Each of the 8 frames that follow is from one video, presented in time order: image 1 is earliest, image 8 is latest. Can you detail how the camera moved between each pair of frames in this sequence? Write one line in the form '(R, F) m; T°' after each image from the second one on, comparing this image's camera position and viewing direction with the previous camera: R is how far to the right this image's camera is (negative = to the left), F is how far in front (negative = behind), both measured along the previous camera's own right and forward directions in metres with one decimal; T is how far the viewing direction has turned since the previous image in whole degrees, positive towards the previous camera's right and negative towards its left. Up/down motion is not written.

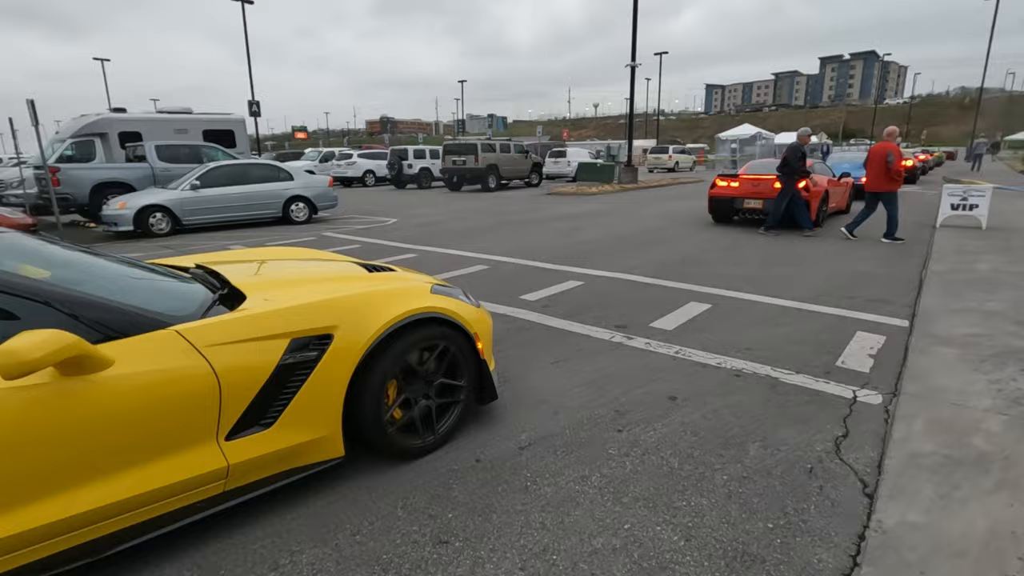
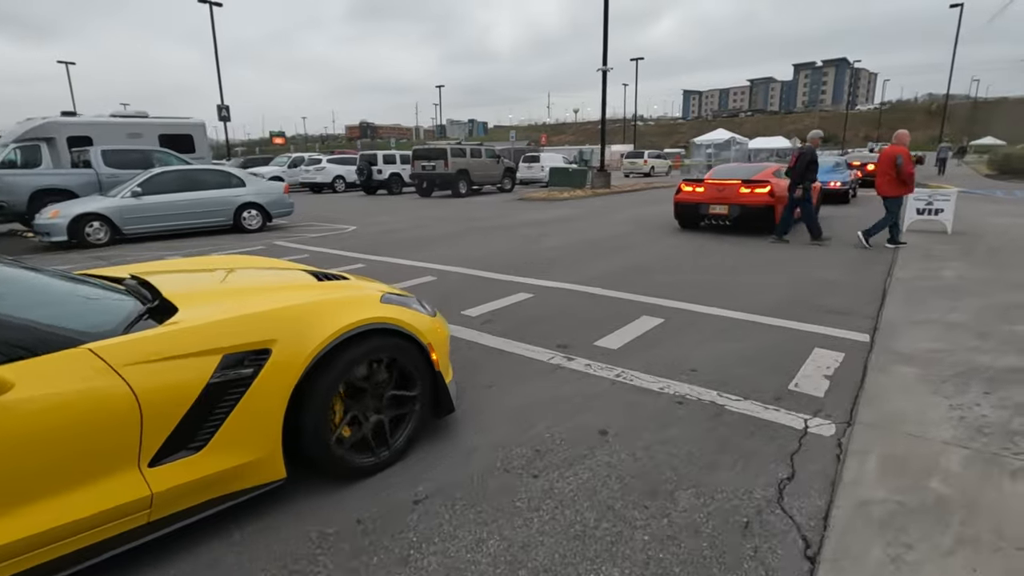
(+0.5, +0.4) m; +2°
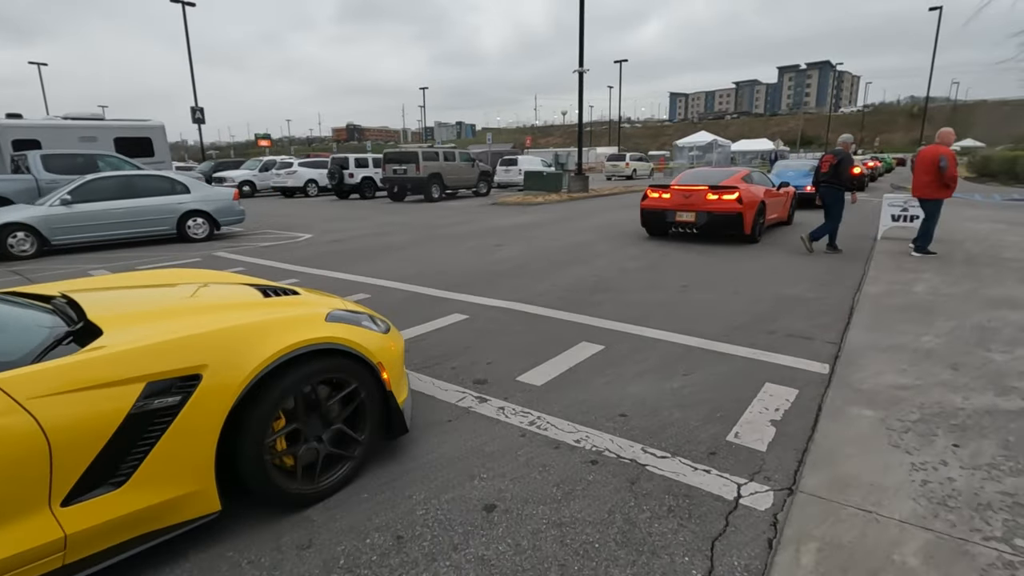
(+0.6, +0.6) m; +1°
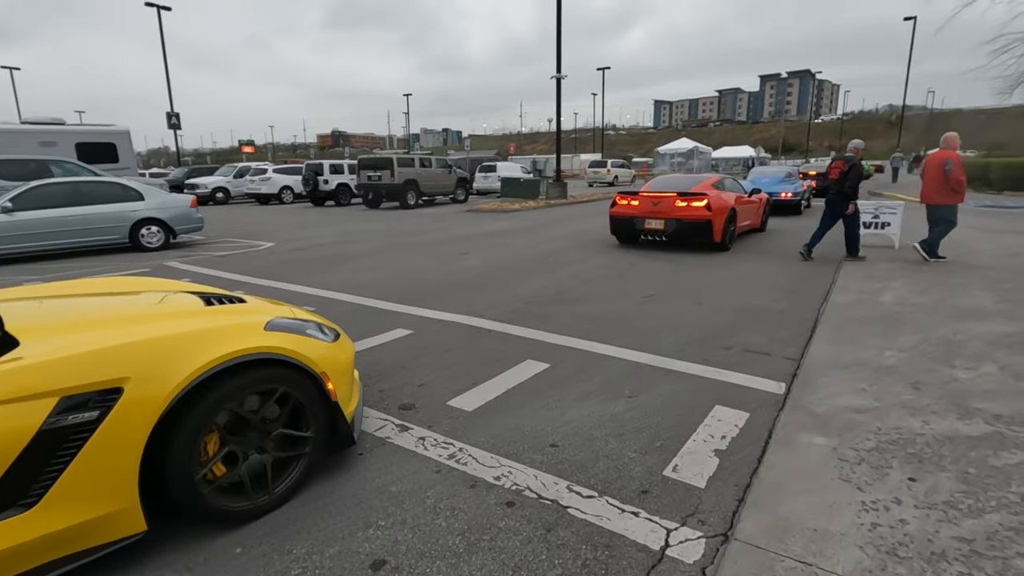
(+0.4, +0.3) m; +1°
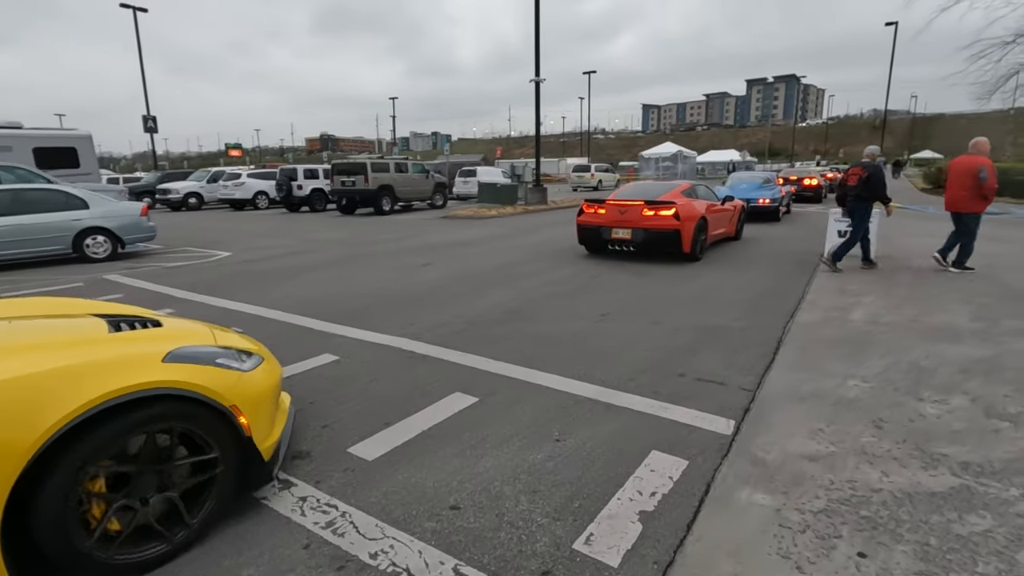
(+0.5, +0.5) m; +1°
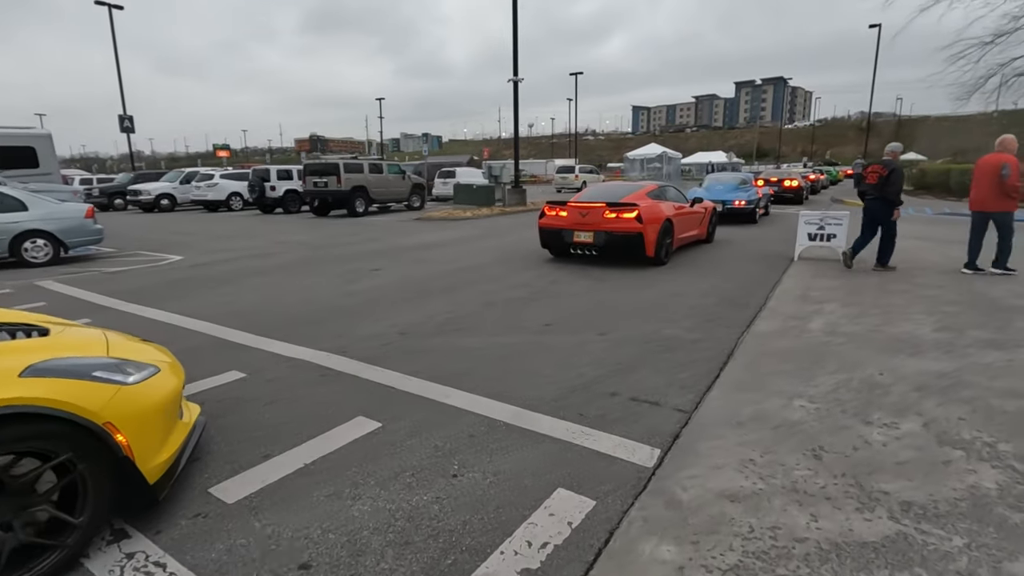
(+0.6, +0.4) m; +1°
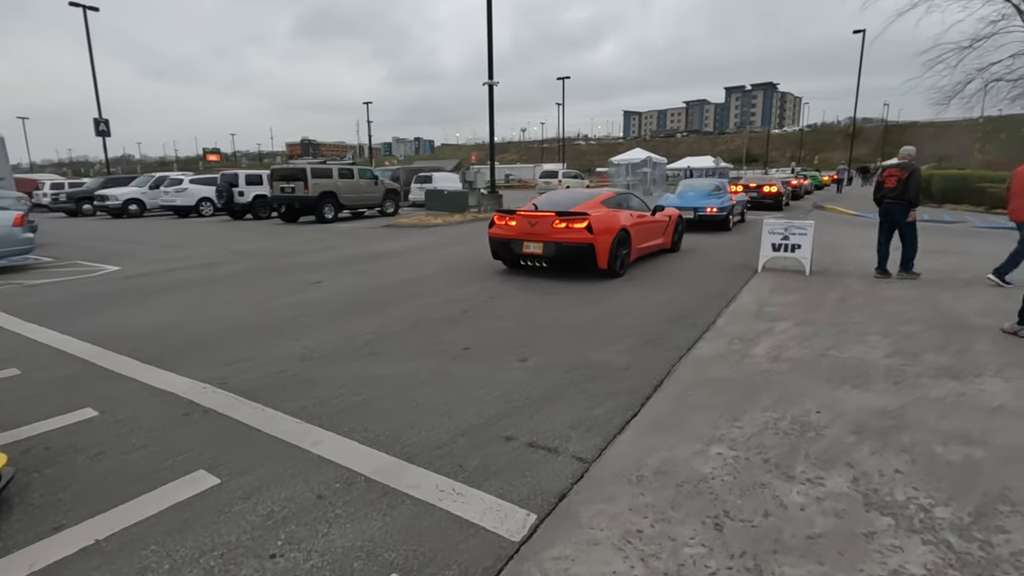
(+0.8, +0.5) m; +1°
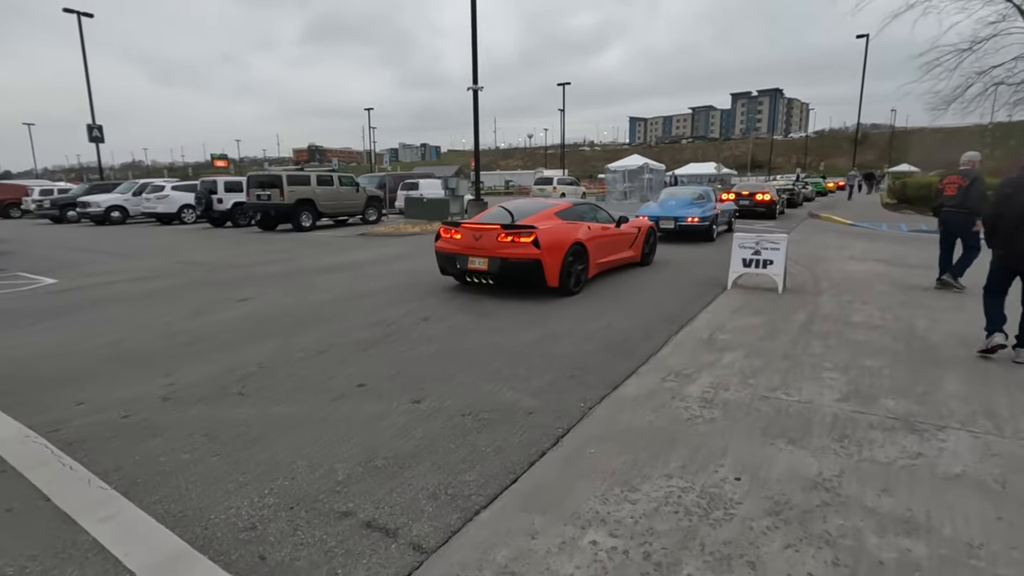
(+0.9, +0.7) m; -1°
